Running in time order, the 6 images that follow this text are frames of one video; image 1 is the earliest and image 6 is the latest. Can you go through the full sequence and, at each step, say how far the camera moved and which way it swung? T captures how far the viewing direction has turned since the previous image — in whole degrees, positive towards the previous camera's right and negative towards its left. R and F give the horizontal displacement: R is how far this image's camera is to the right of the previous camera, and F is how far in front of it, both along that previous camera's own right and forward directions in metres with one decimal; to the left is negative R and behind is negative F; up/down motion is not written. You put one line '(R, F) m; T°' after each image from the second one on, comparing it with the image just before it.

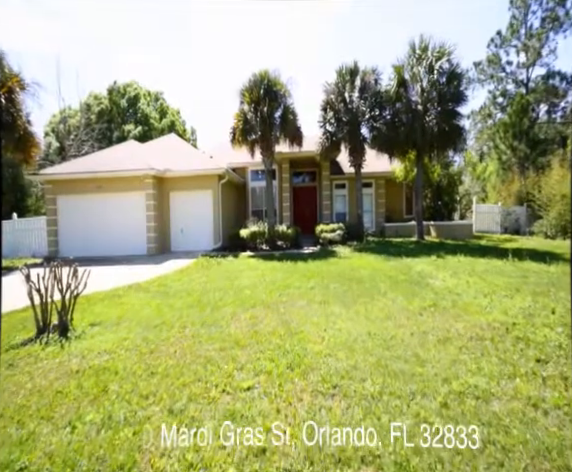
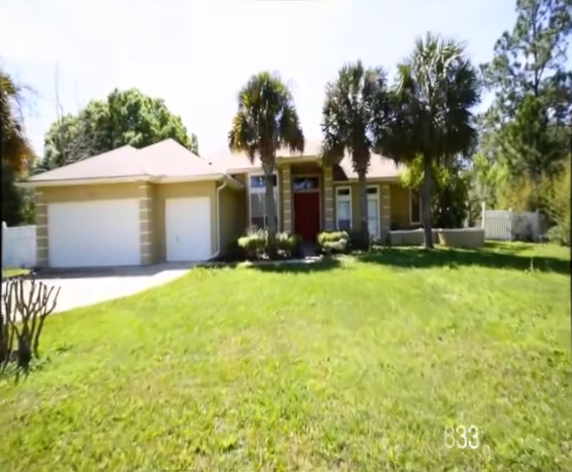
(+0.1, +0.6) m; -1°
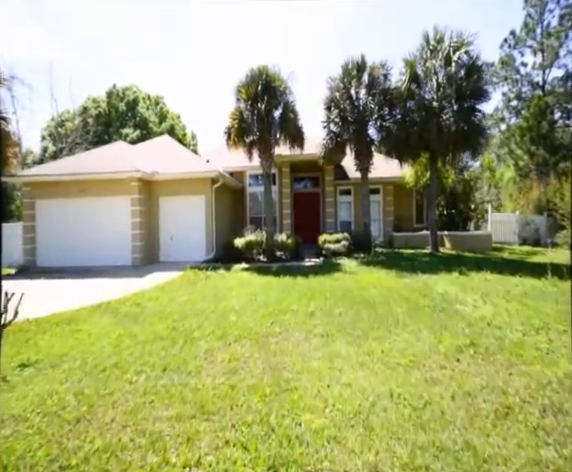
(0.0, +0.5) m; 0°
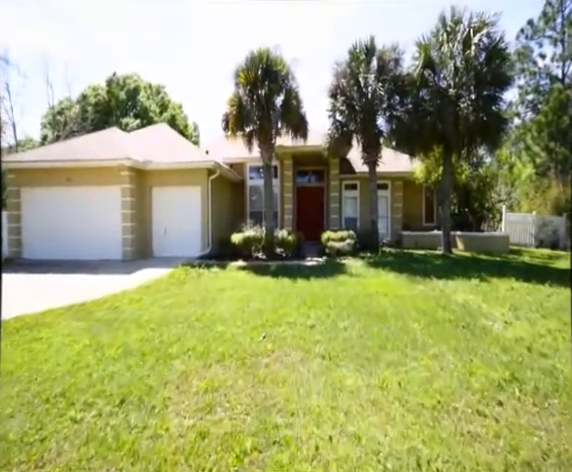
(+0.1, +0.7) m; -1°
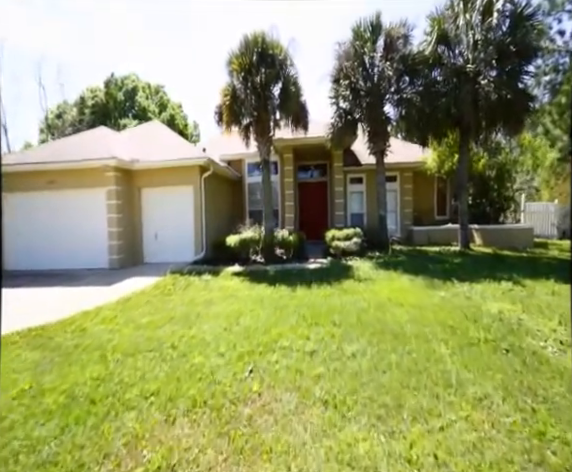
(+0.2, +0.9) m; -1°
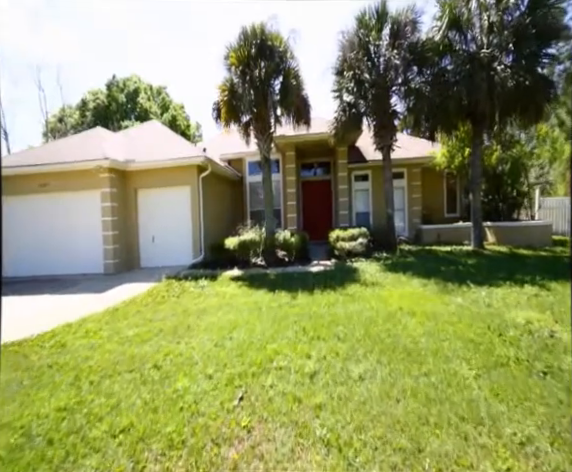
(+0.1, +0.5) m; -1°
